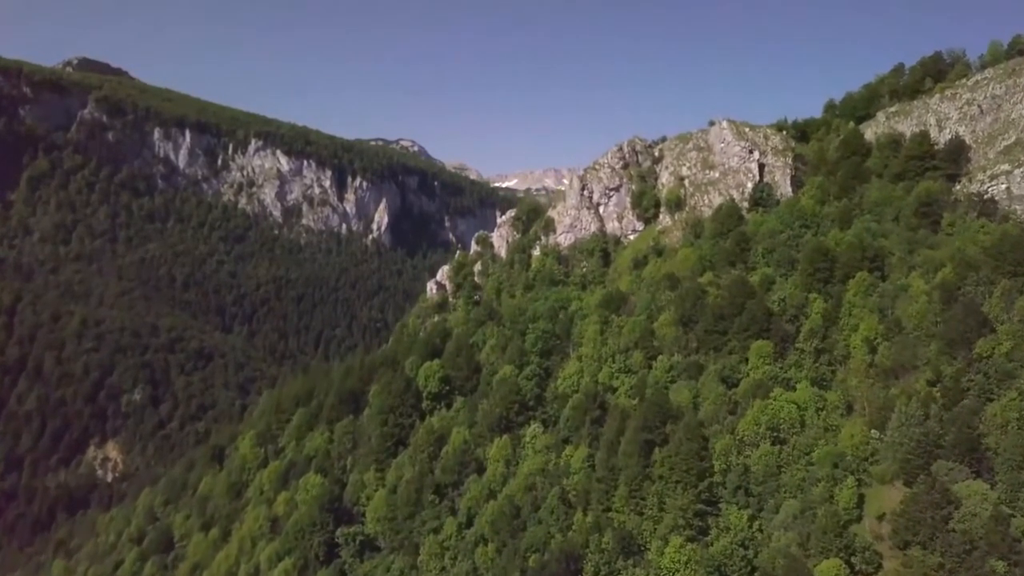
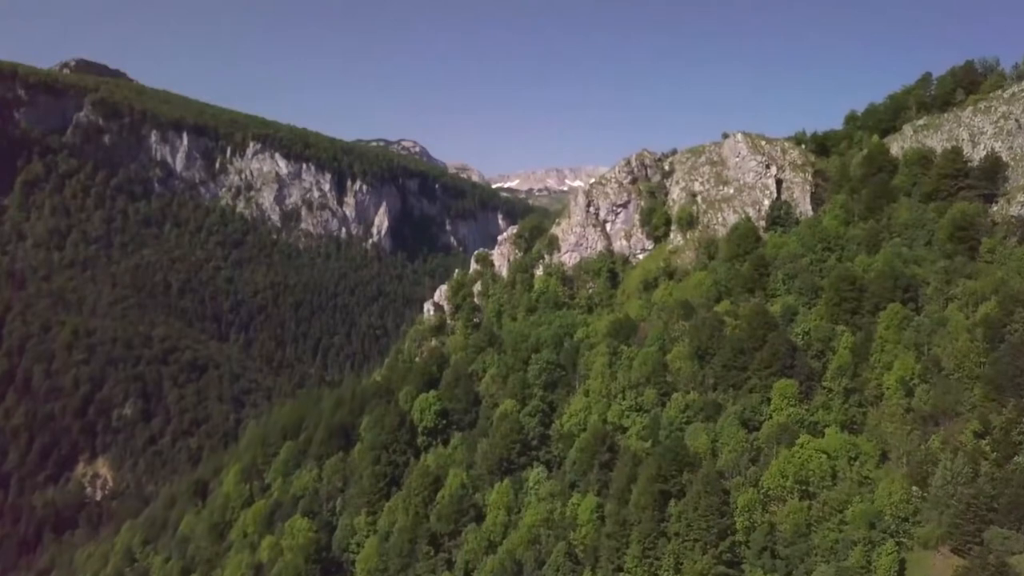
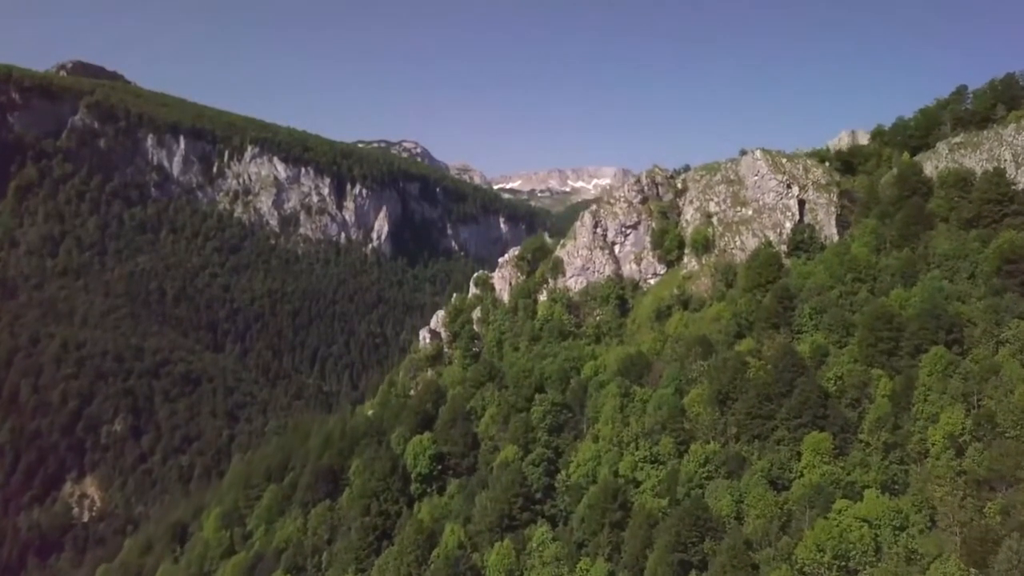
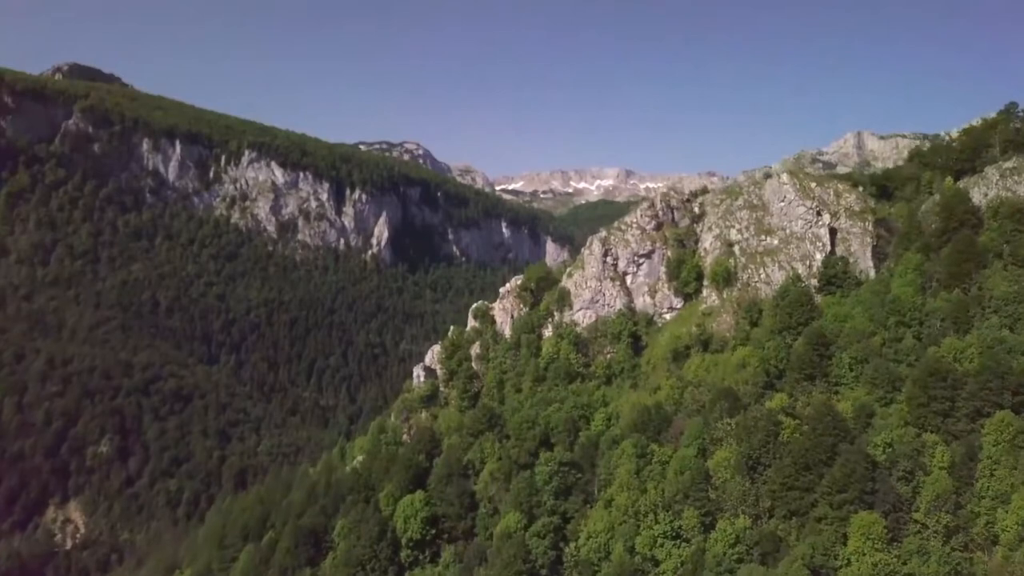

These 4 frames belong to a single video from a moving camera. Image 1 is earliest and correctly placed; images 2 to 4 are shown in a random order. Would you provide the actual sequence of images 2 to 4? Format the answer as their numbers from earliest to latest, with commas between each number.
2, 3, 4
